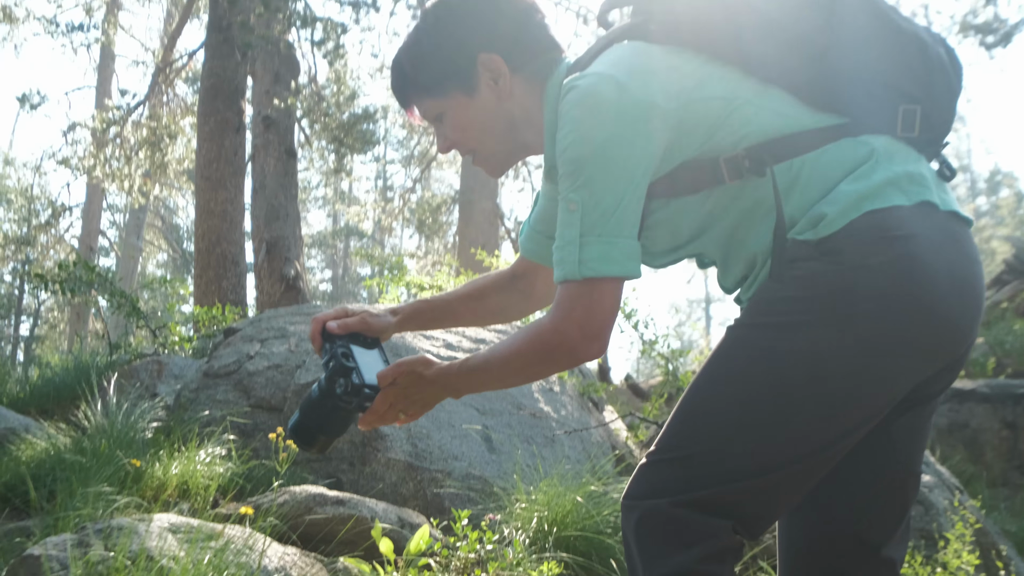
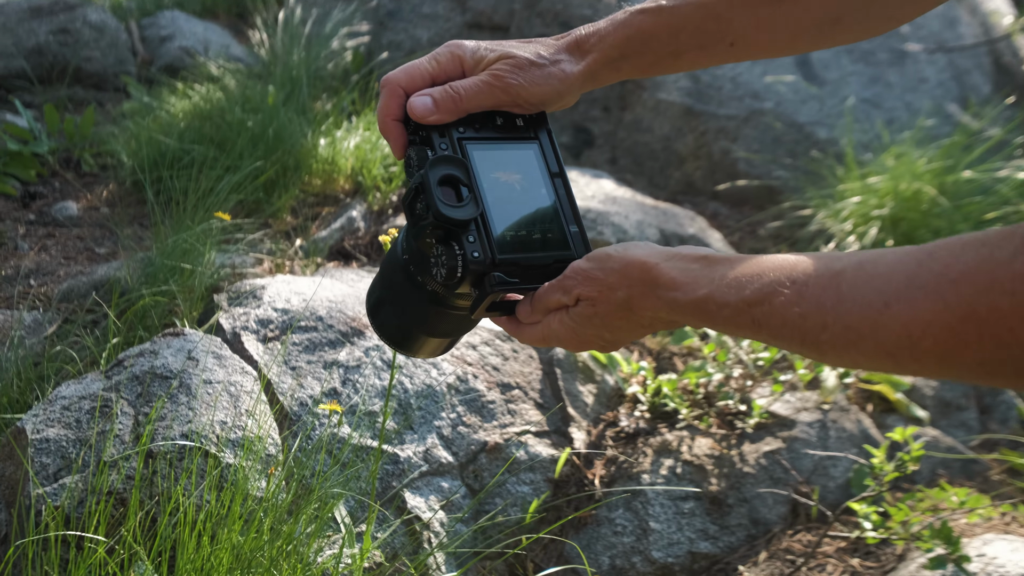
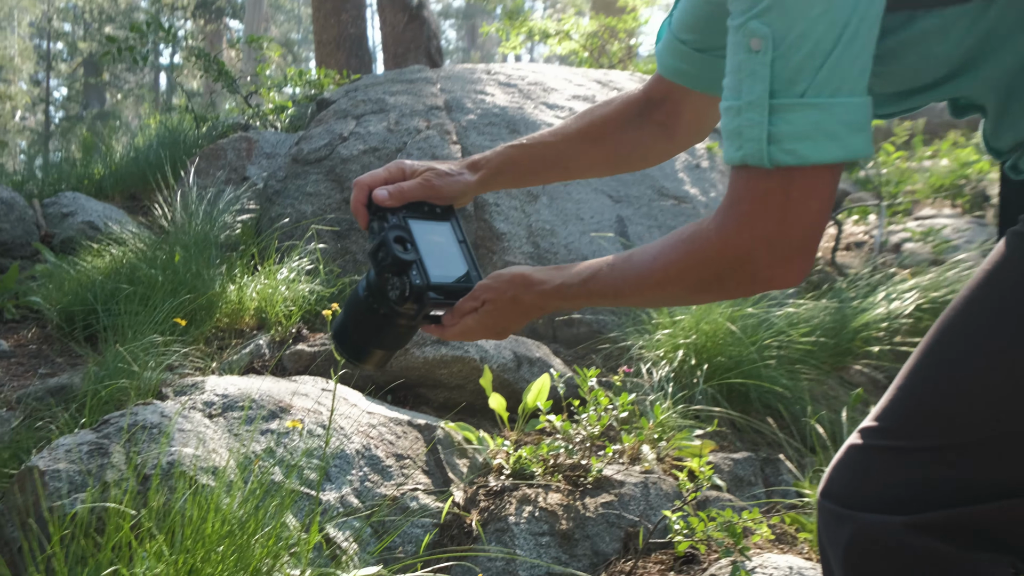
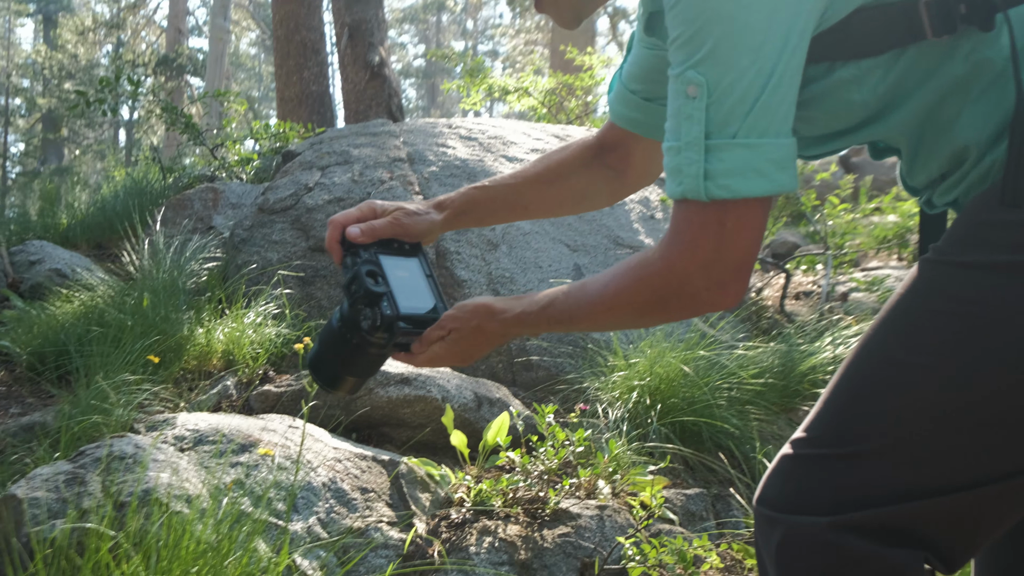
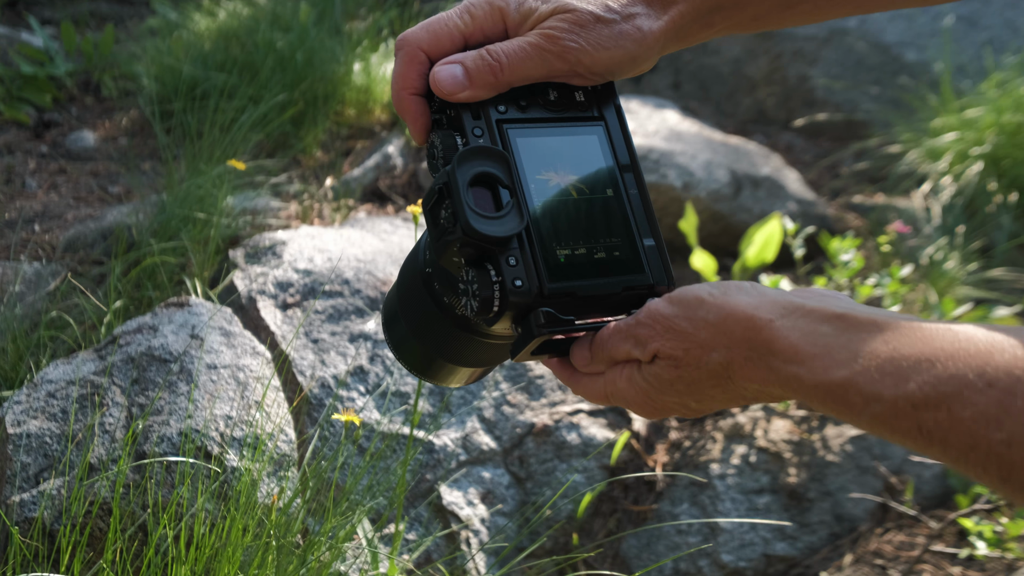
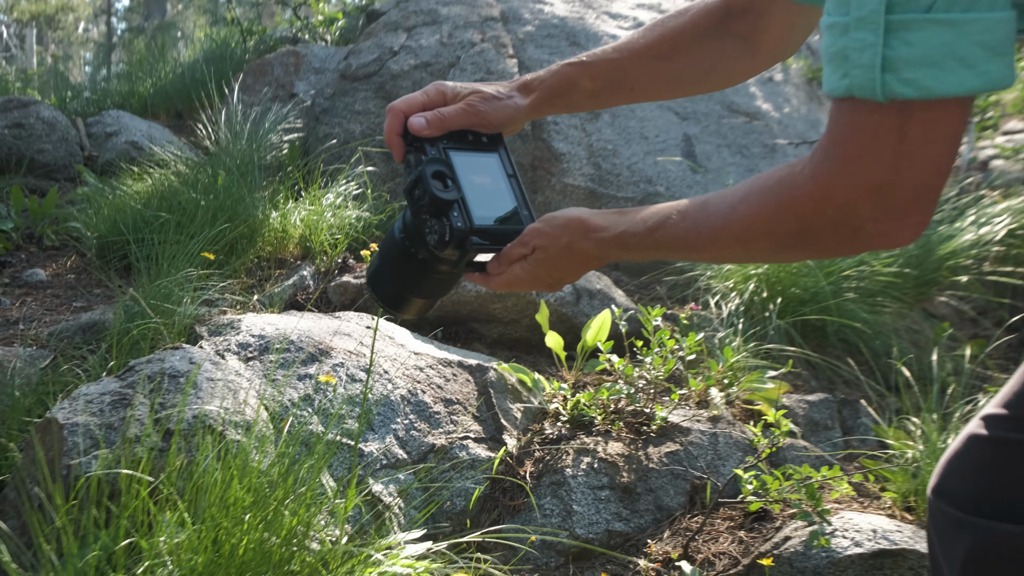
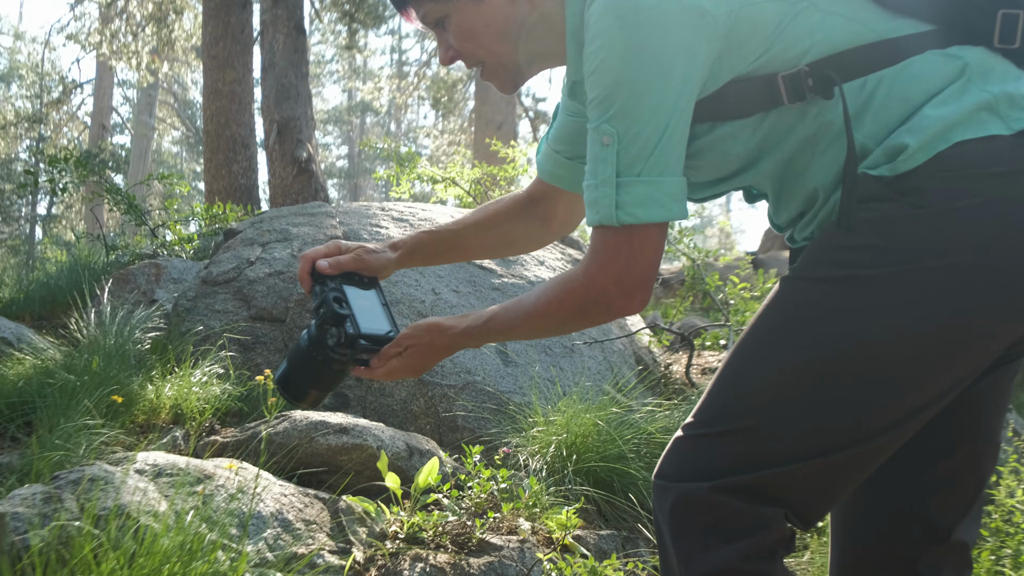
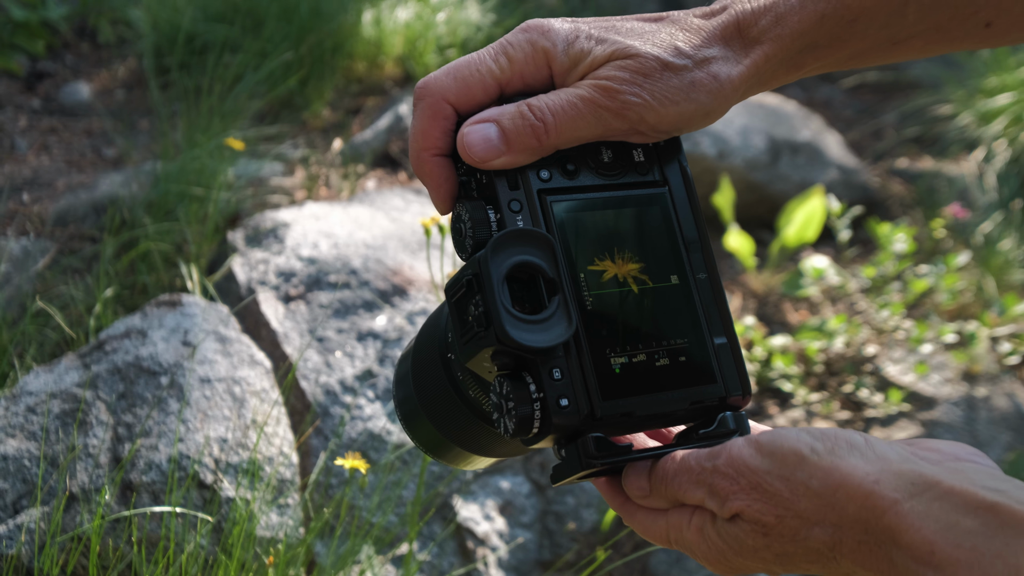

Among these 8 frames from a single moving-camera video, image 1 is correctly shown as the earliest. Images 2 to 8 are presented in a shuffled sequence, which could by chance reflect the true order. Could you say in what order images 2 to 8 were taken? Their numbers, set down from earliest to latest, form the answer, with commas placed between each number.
7, 4, 3, 6, 2, 5, 8
